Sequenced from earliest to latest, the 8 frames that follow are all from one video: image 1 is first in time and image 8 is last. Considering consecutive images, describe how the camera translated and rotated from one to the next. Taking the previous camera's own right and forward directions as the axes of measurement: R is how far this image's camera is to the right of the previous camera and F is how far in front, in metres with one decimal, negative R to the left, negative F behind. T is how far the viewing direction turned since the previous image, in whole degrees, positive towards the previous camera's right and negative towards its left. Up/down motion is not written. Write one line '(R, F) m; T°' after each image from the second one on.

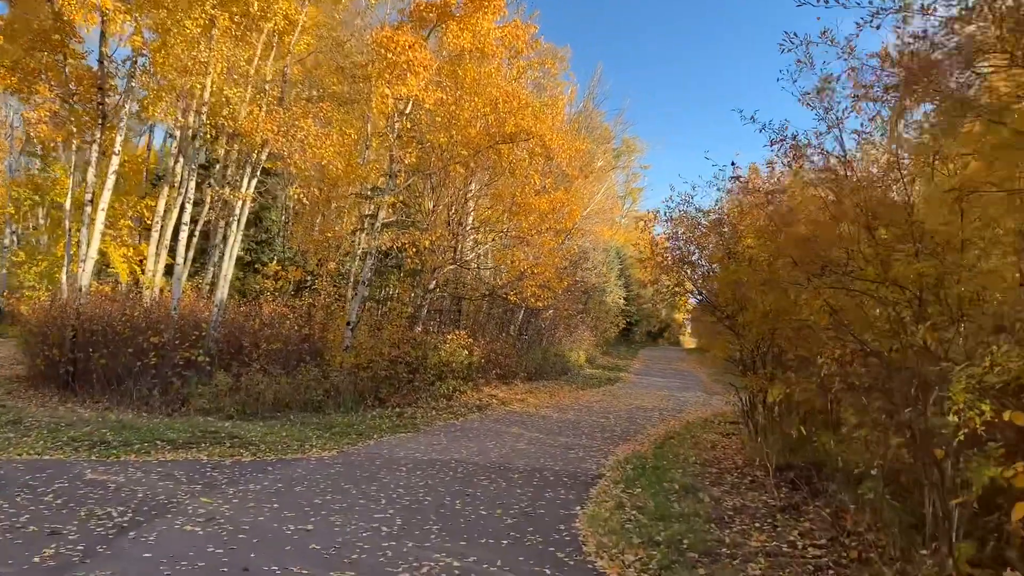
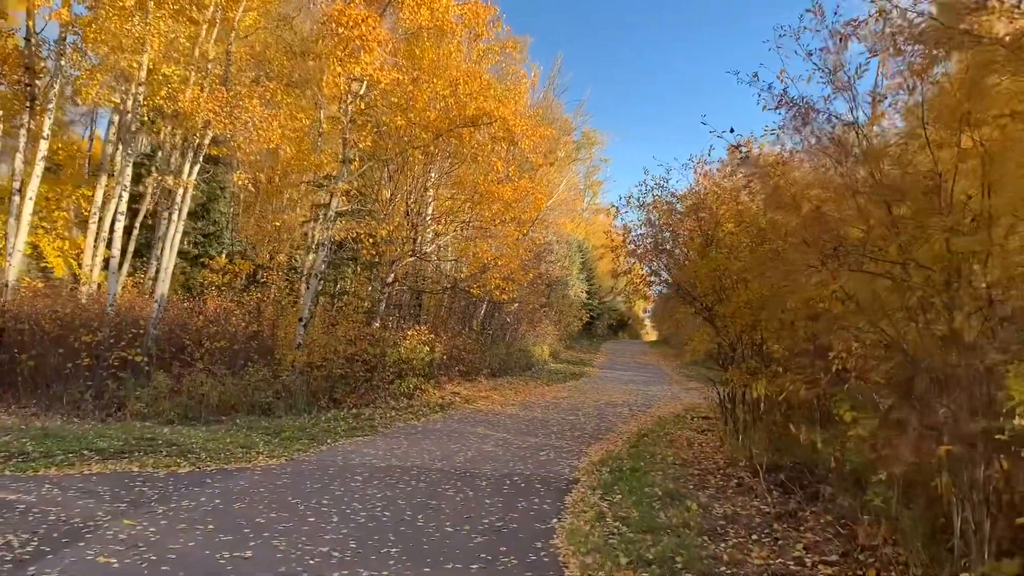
(-0.1, +0.8) m; +3°
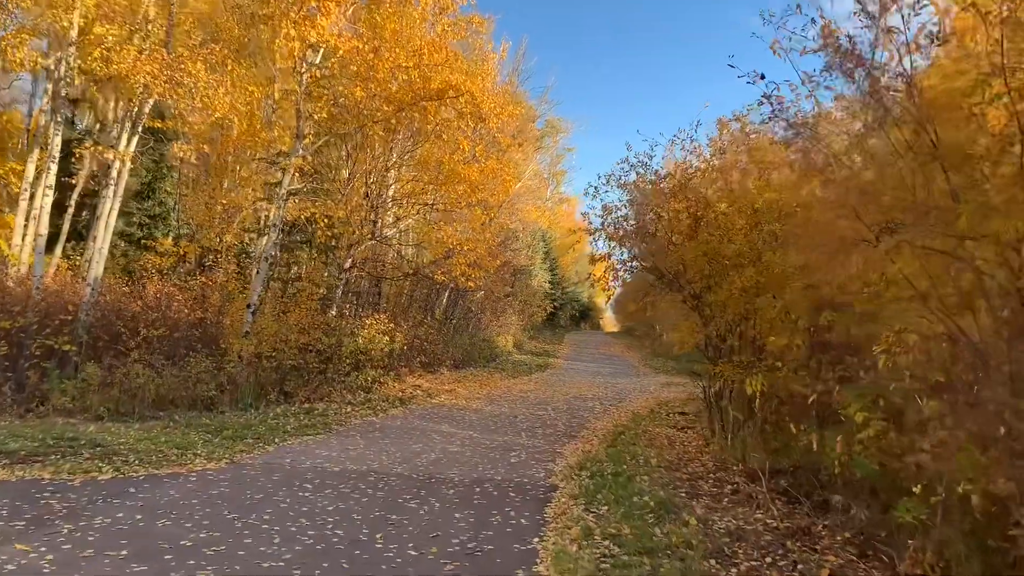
(-0.1, +0.9) m; +3°
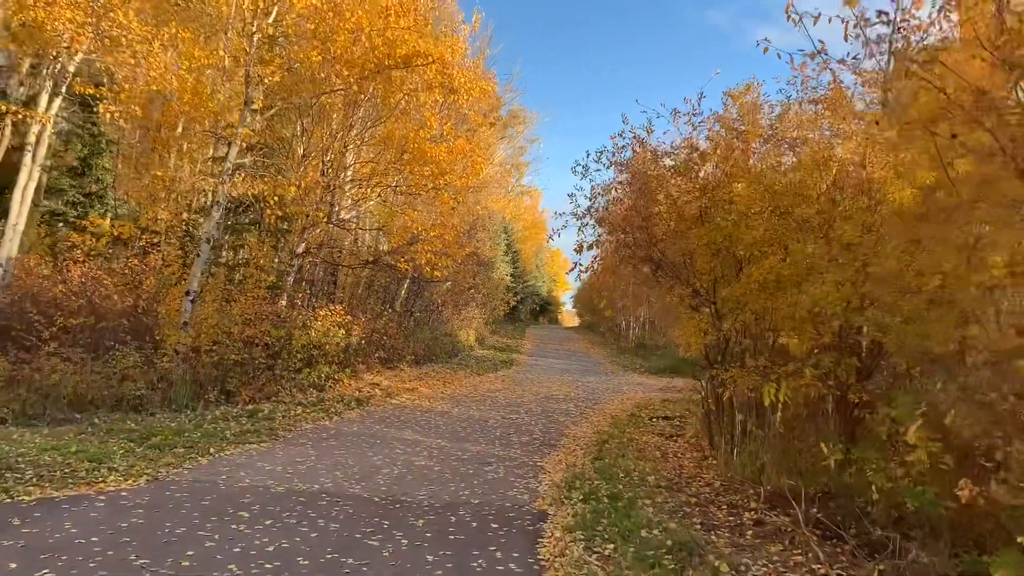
(-0.2, +1.2) m; +3°
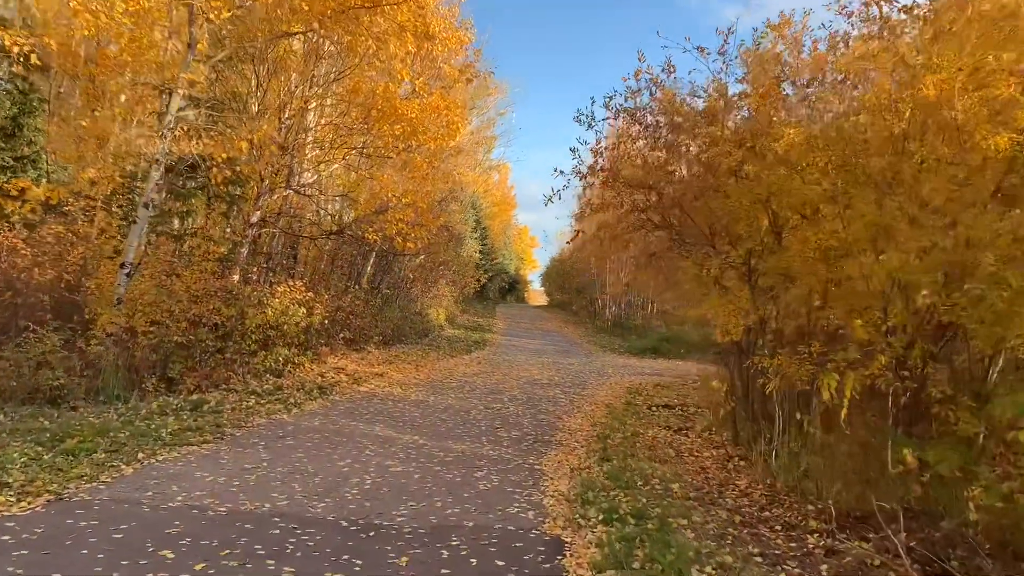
(-0.2, +1.4) m; +2°
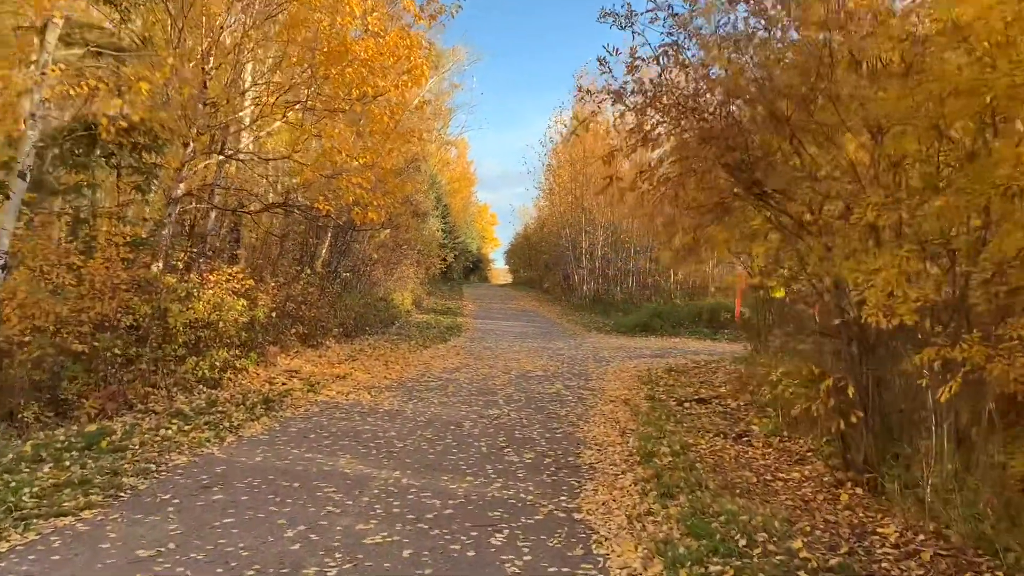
(-0.3, +2.2) m; +3°
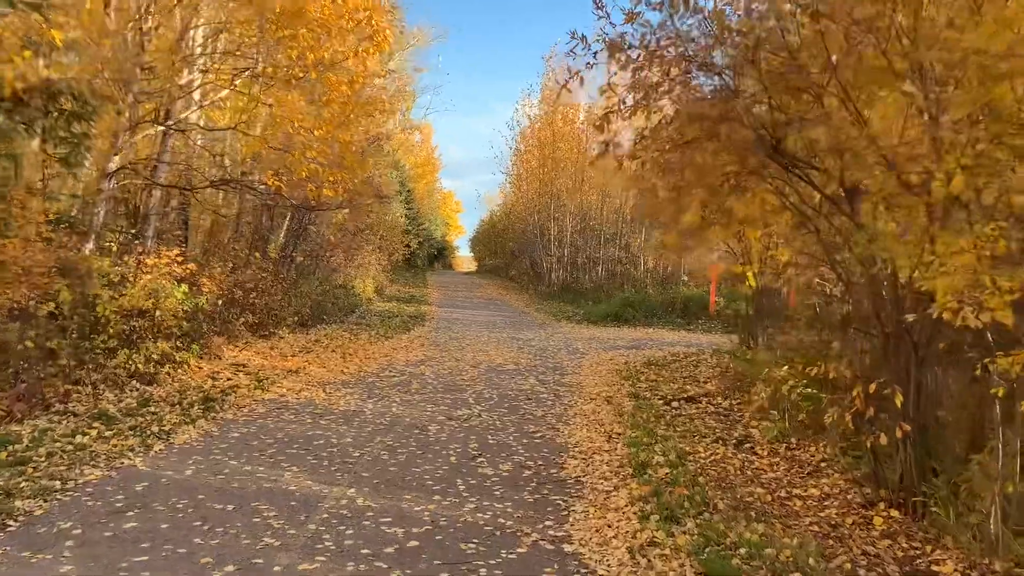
(-0.1, +0.9) m; +2°
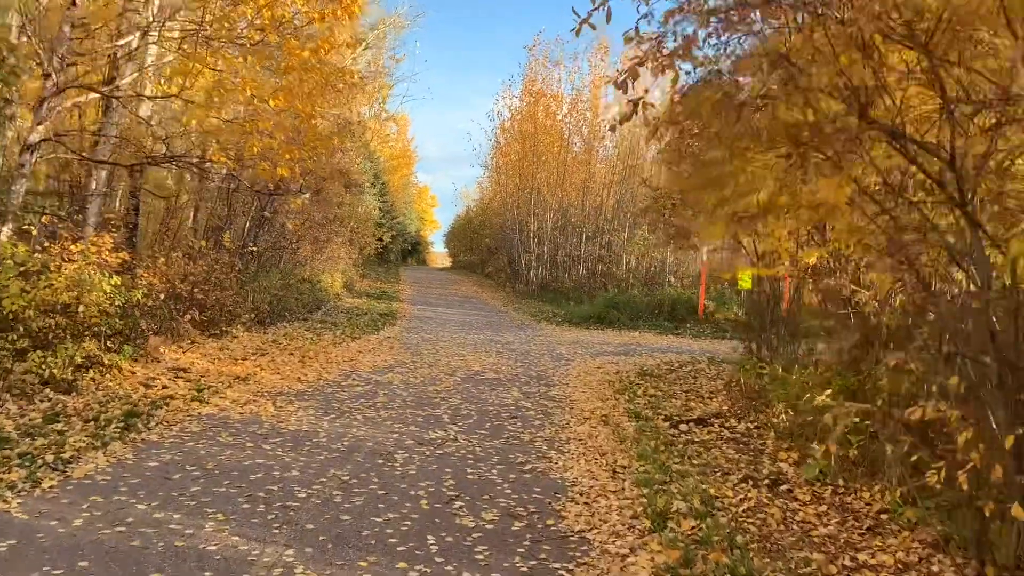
(-0.1, +1.1) m; +2°
